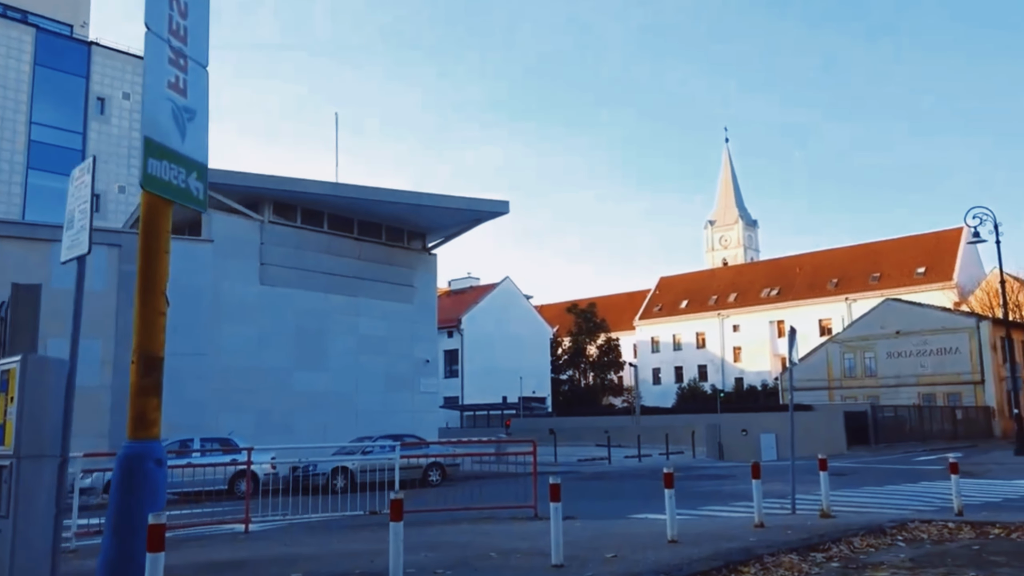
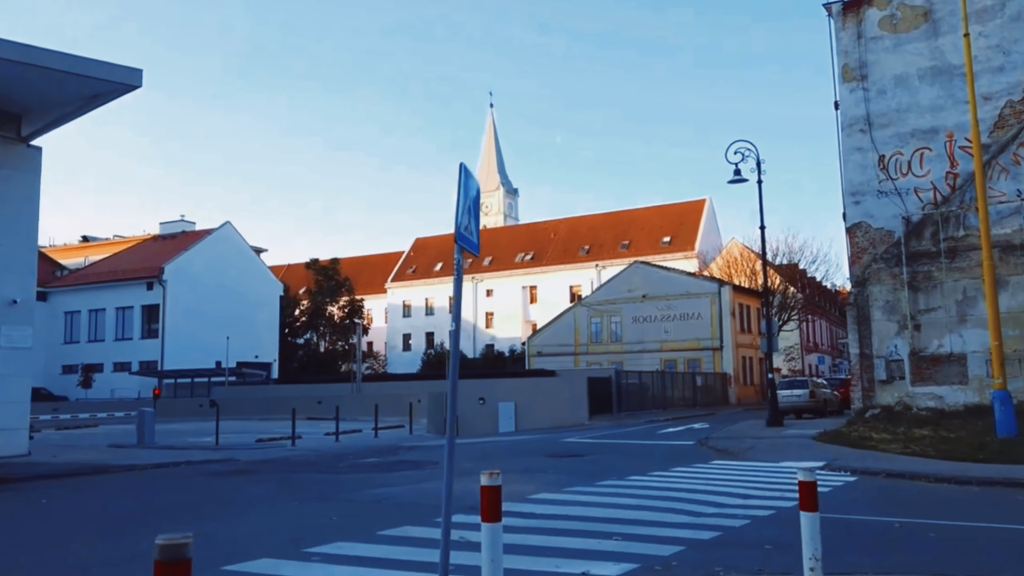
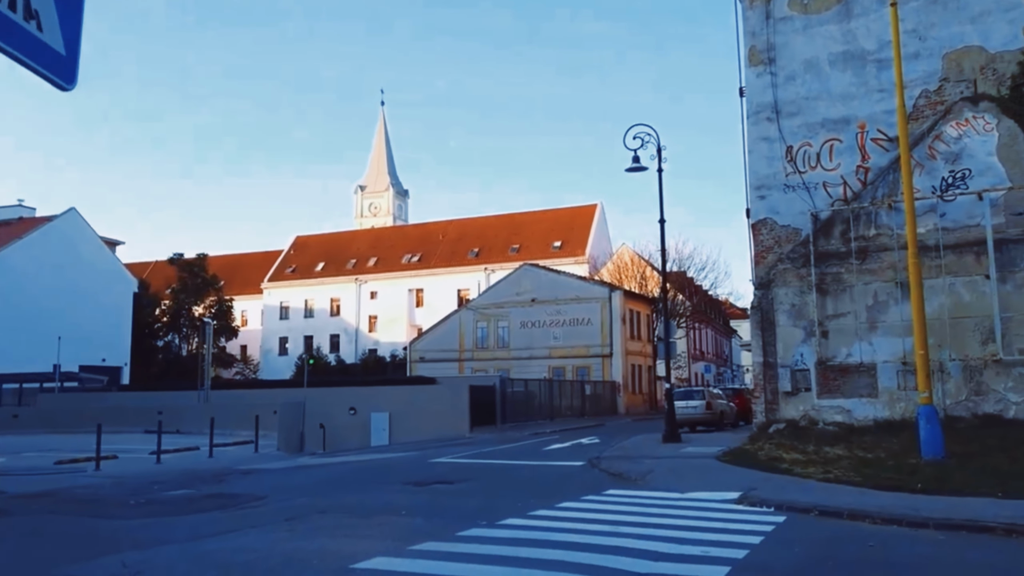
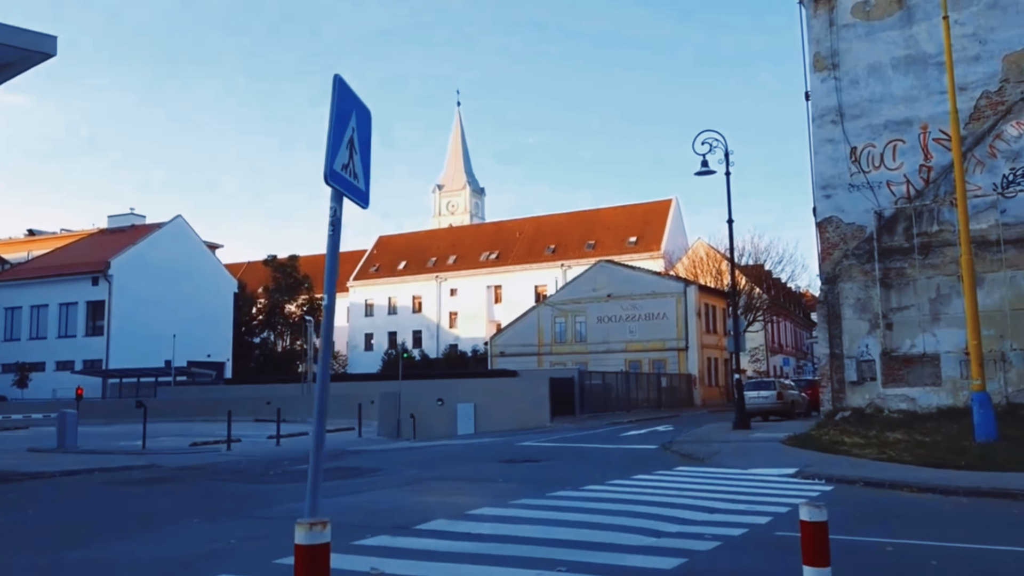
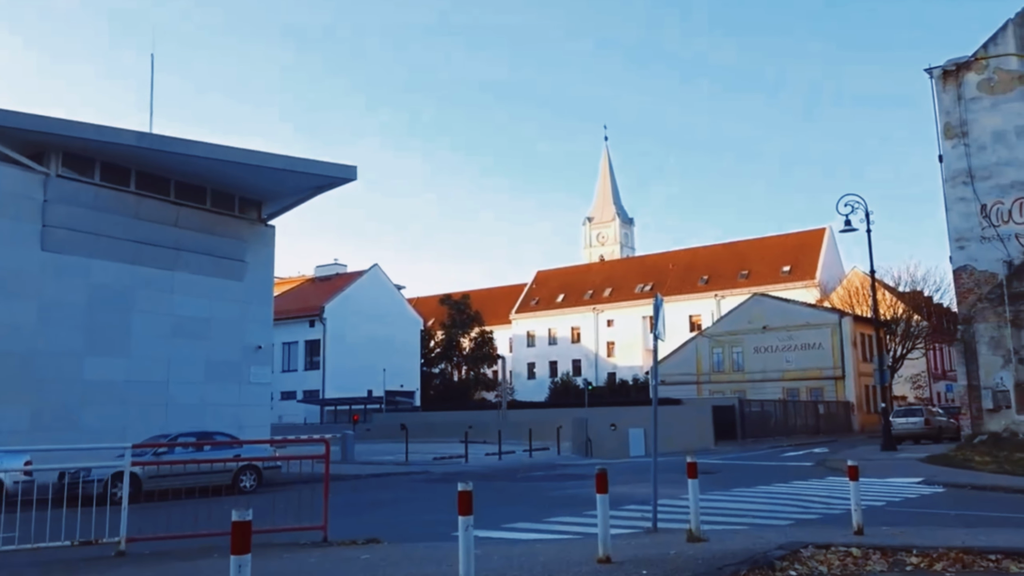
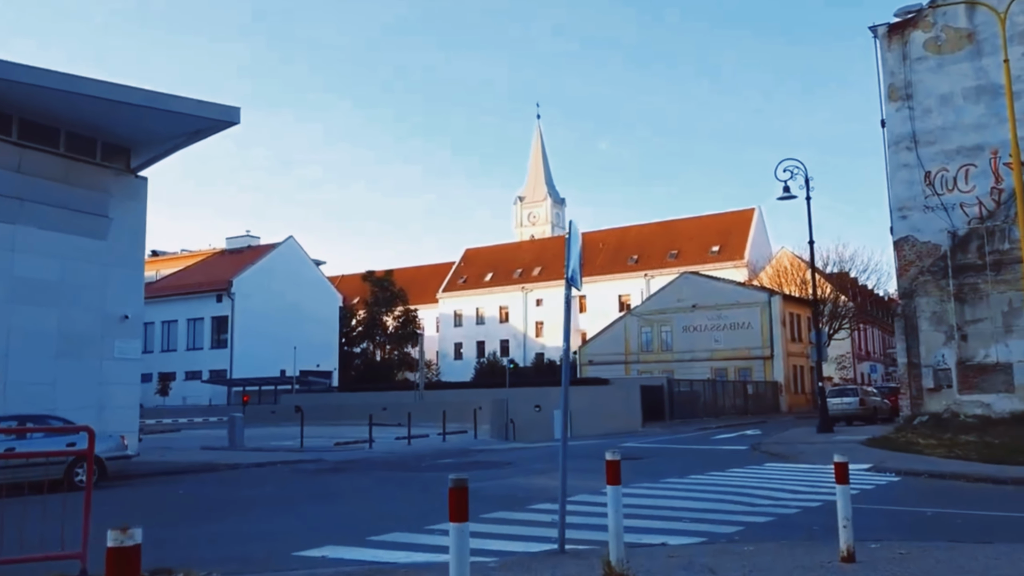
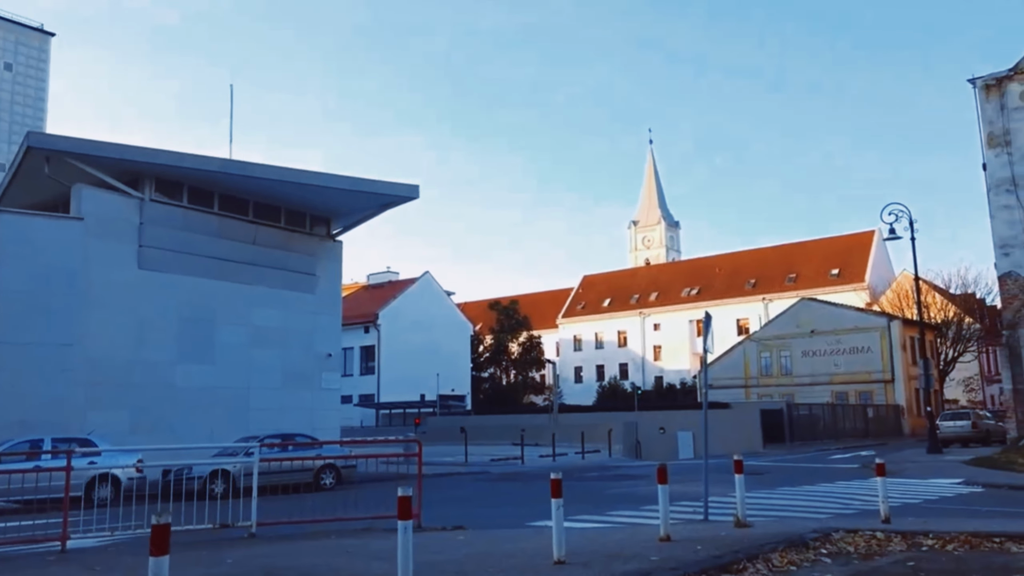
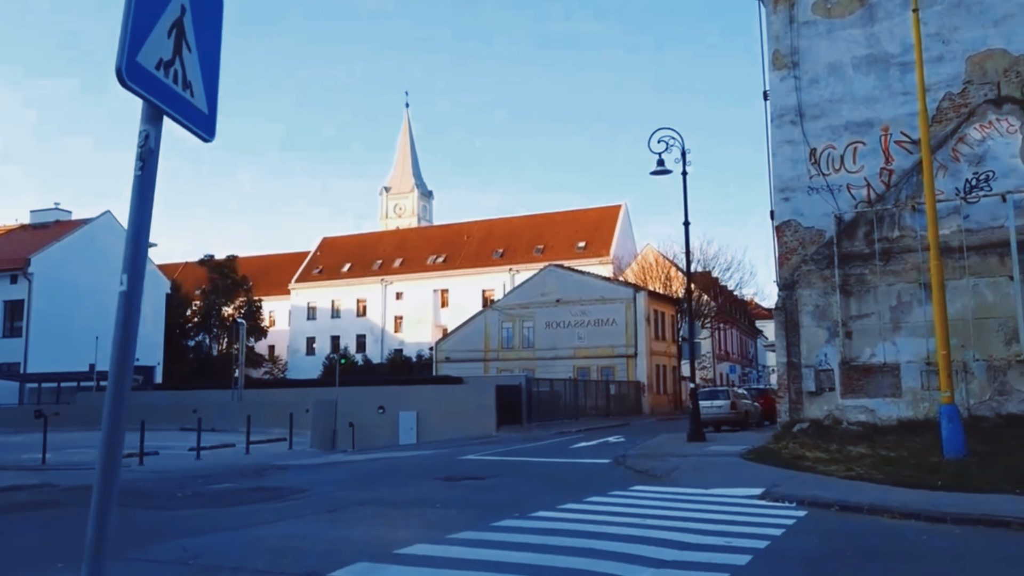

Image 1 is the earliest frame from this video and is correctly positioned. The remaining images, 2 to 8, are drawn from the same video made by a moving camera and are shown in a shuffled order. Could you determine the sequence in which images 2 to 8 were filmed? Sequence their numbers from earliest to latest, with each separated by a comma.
7, 5, 6, 2, 4, 8, 3
